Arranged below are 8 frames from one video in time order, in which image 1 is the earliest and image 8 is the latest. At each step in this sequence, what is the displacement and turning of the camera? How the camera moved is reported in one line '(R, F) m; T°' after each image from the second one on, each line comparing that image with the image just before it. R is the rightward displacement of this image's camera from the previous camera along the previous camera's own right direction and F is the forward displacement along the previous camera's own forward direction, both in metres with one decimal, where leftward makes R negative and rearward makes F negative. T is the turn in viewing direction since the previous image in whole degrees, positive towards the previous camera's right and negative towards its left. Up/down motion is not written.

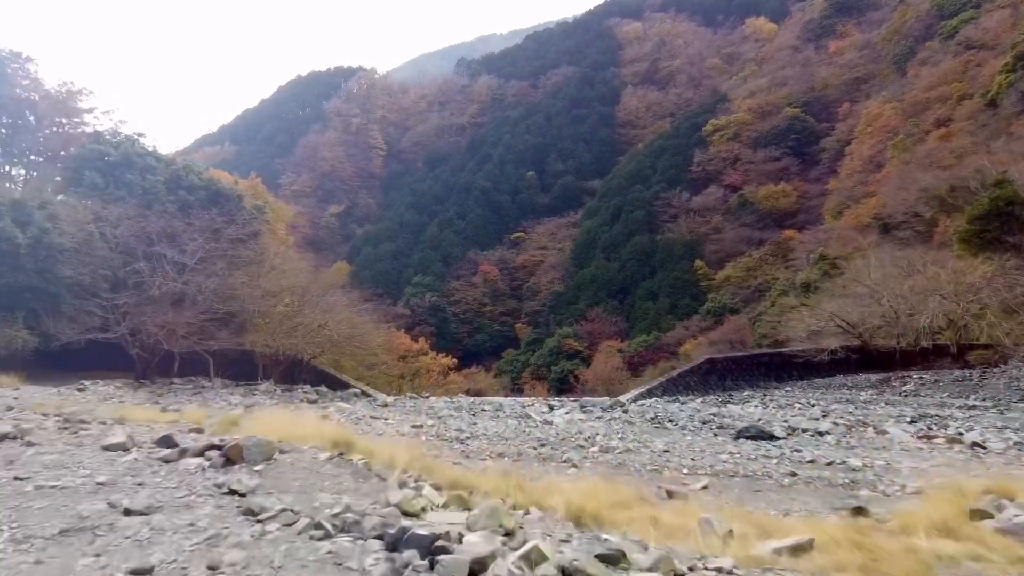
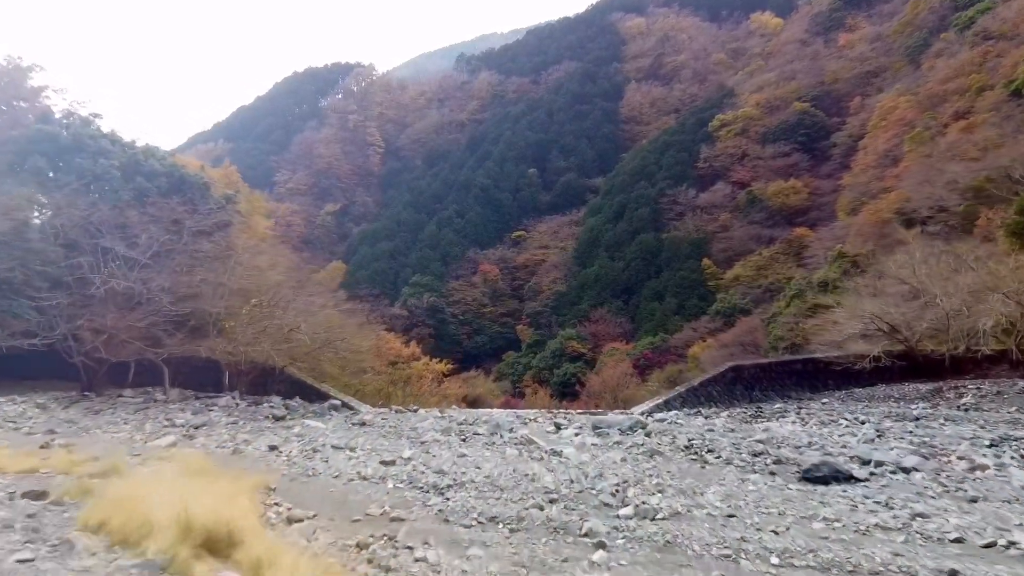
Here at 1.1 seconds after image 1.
(0.0, +0.8) m; 0°
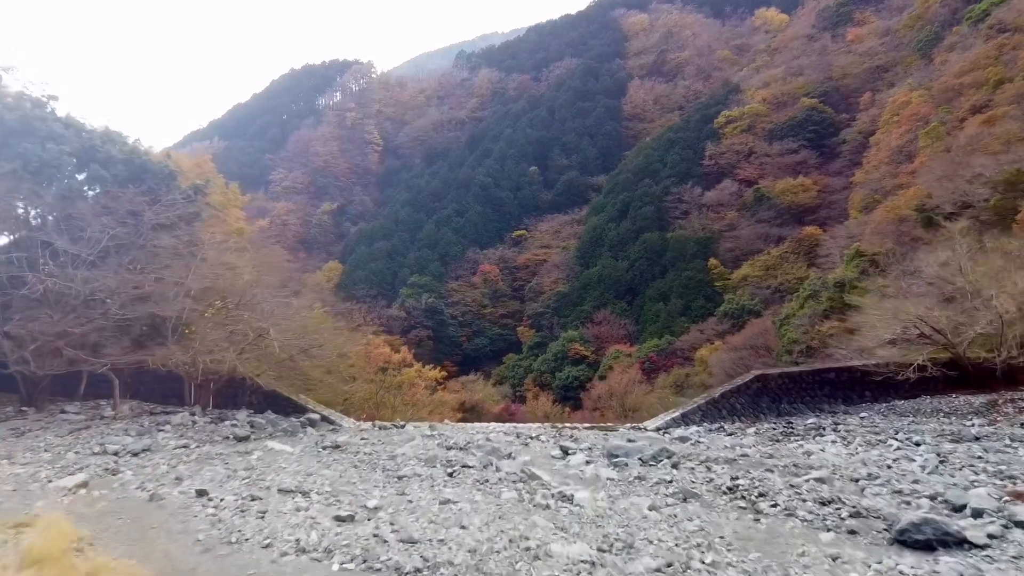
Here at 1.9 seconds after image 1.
(0.0, +0.7) m; 0°
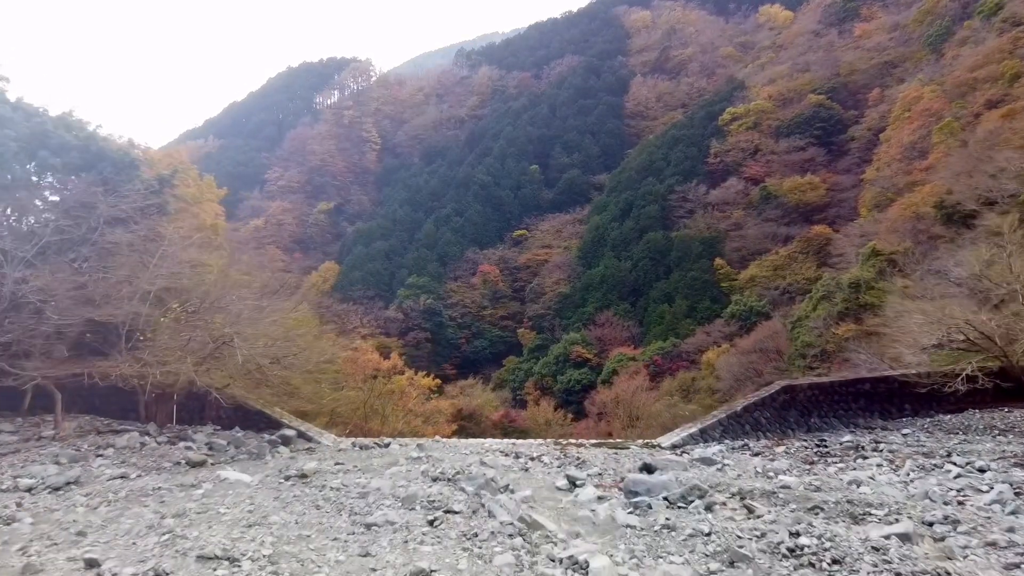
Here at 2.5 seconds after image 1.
(0.0, +0.6) m; 0°
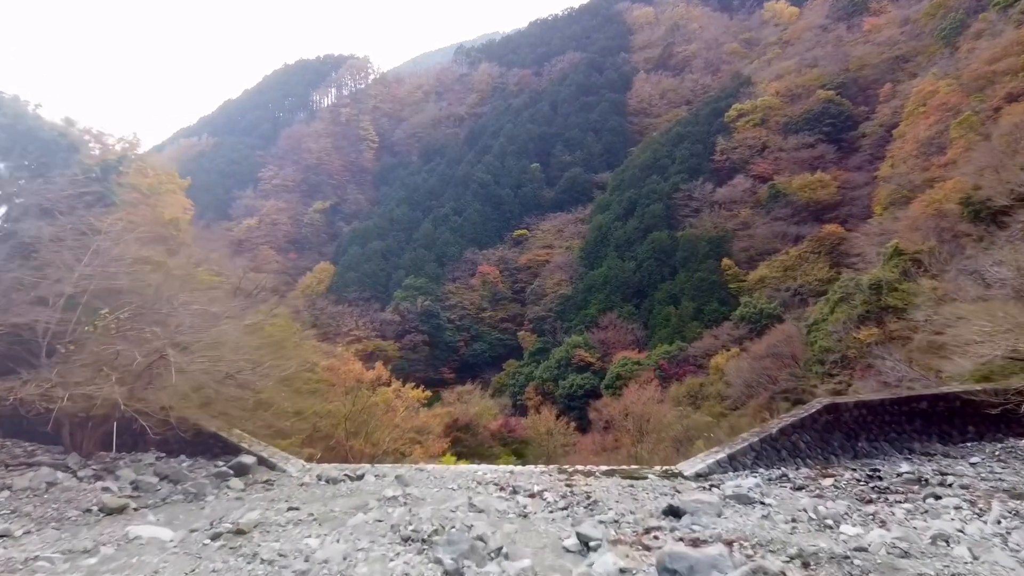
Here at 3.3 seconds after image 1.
(0.0, +0.8) m; 0°
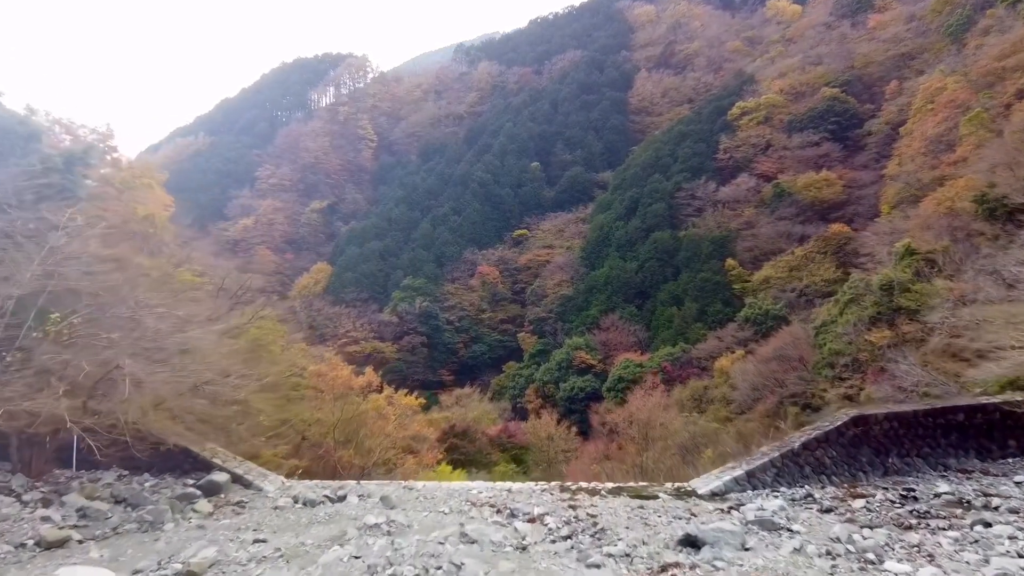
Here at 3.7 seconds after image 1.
(0.0, +0.4) m; 0°
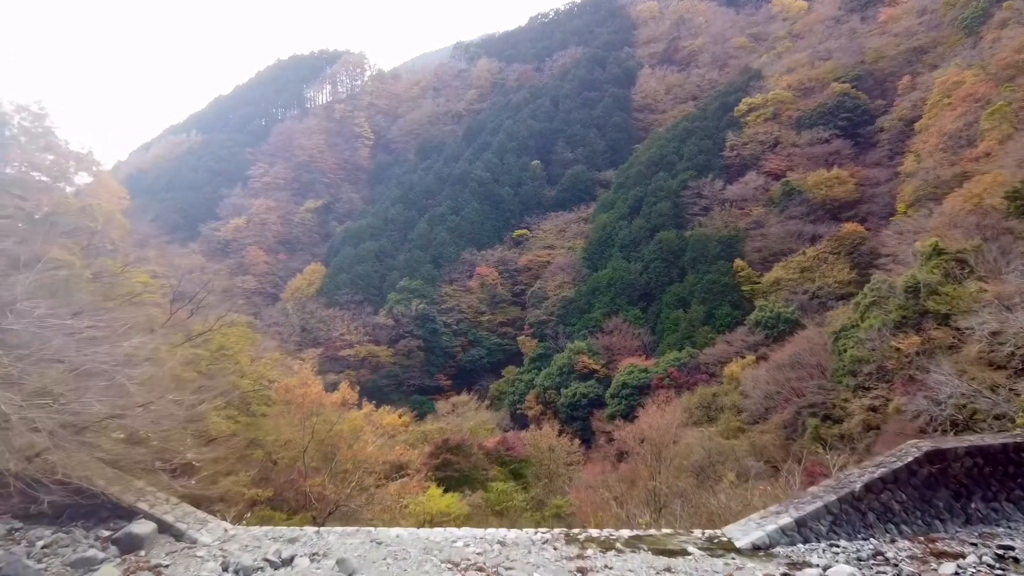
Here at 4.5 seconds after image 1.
(0.0, +0.8) m; 0°
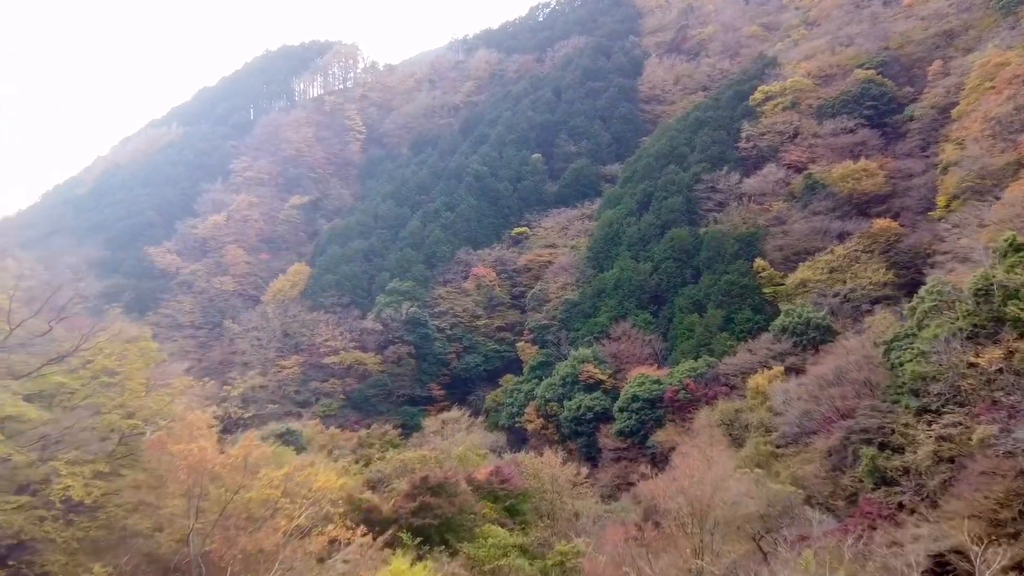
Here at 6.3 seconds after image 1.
(0.0, +1.7) m; 0°
